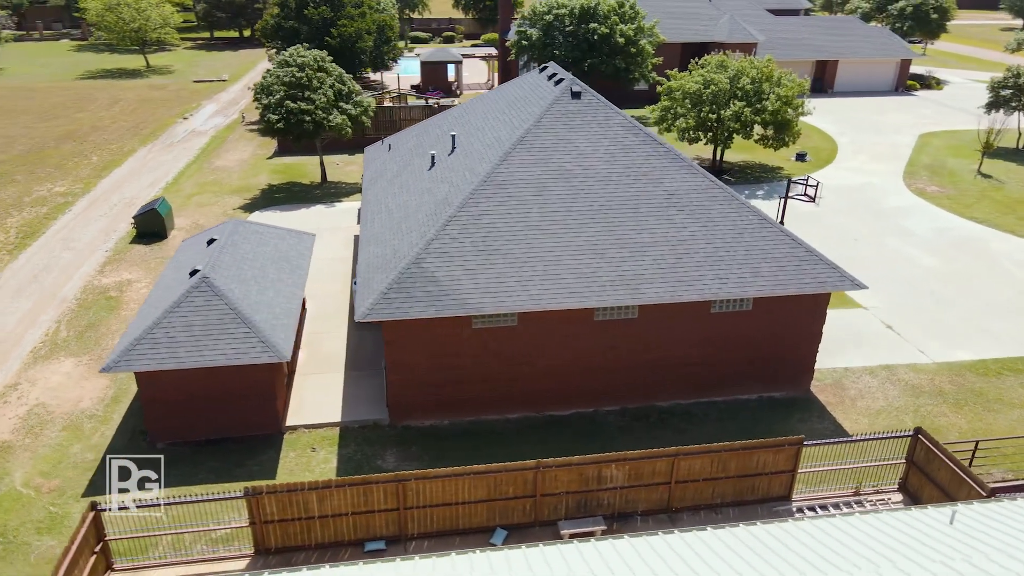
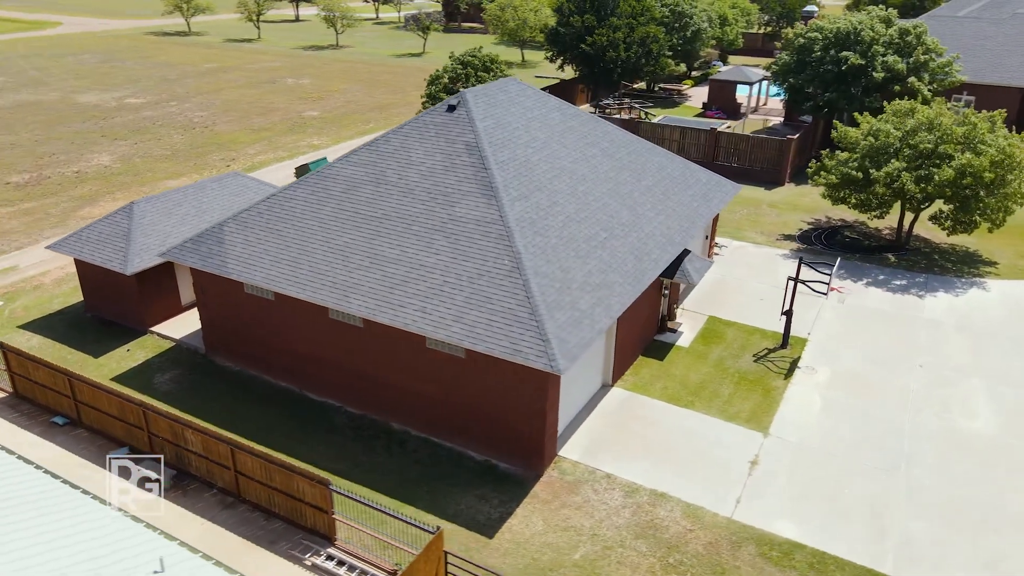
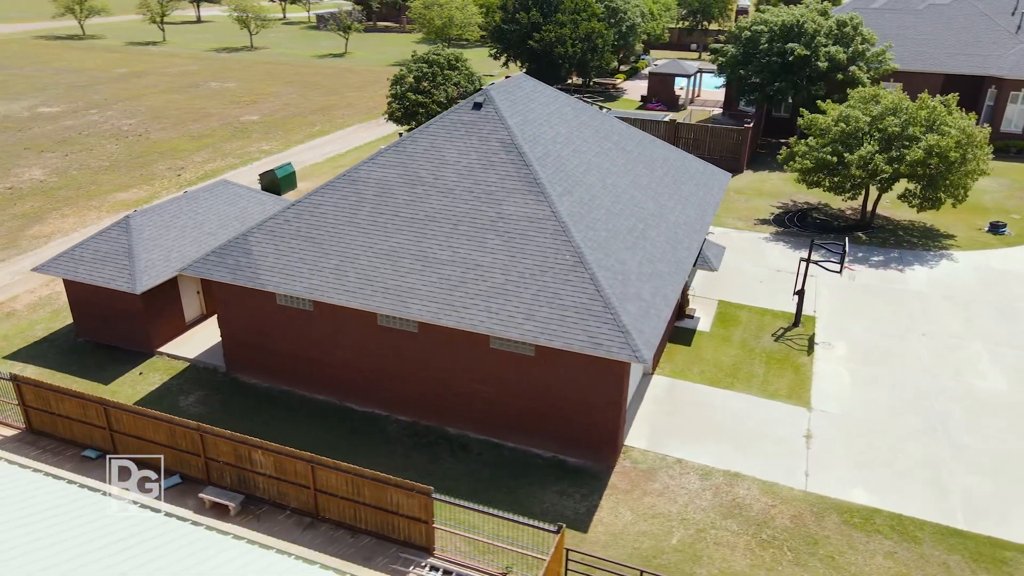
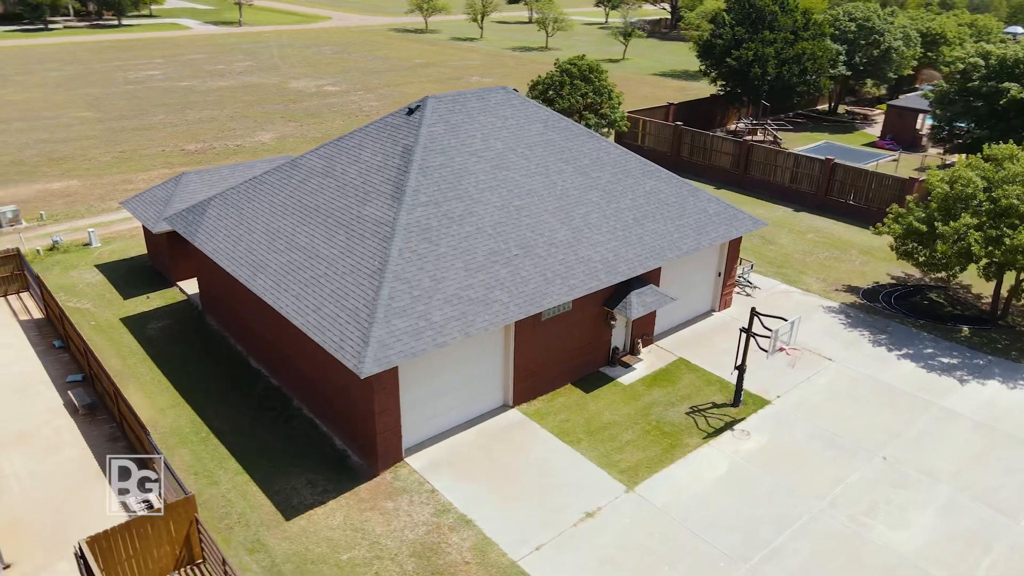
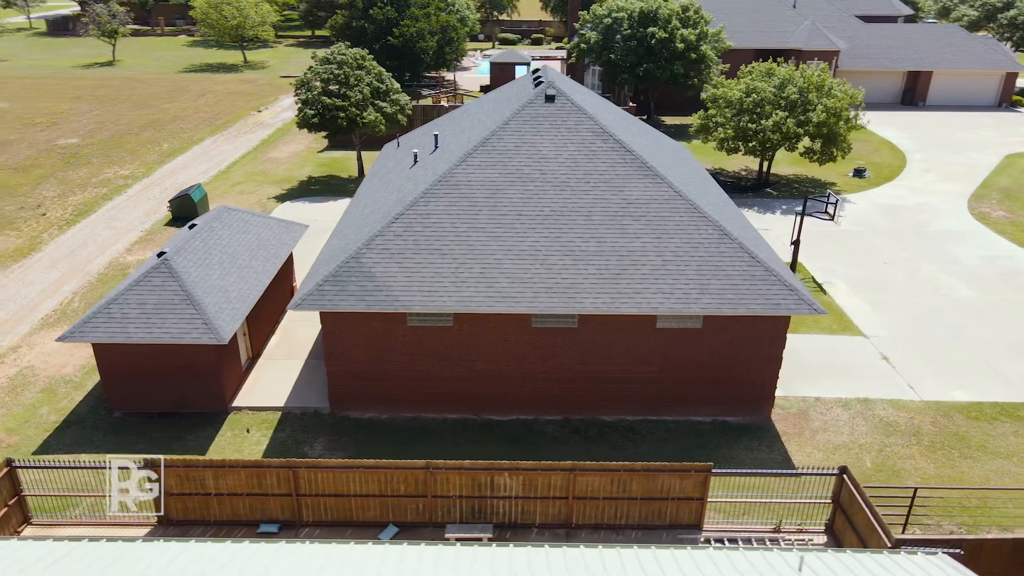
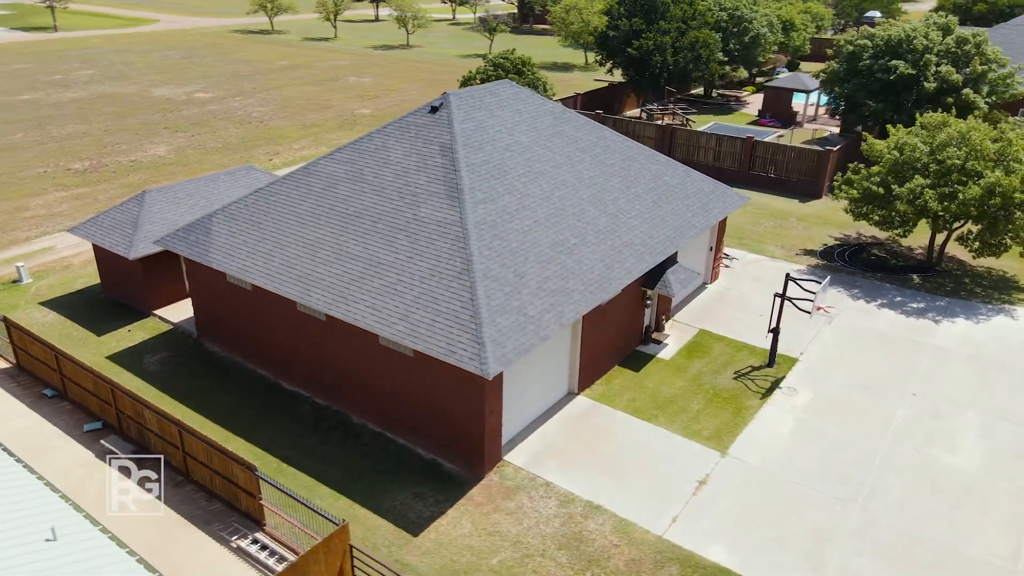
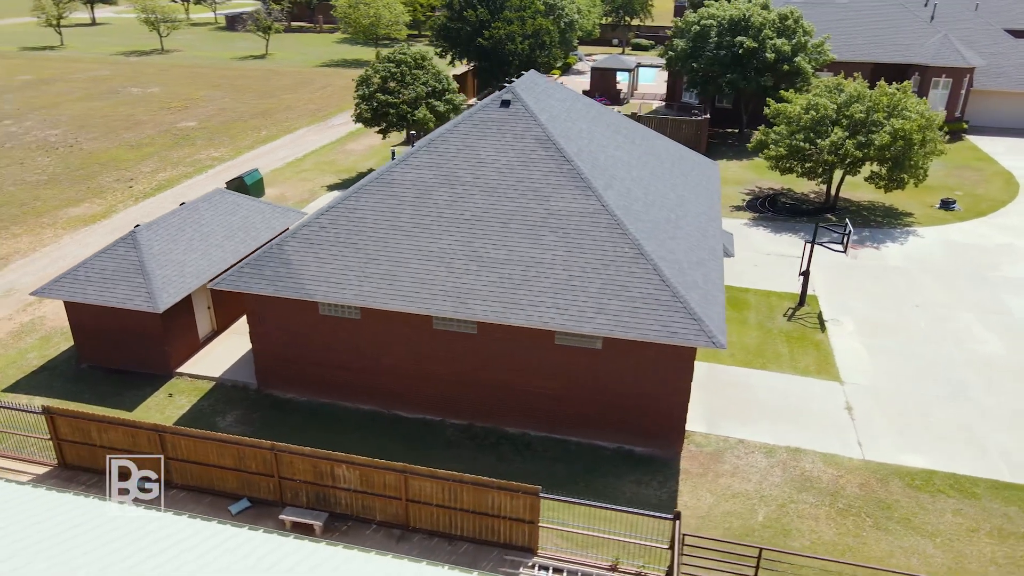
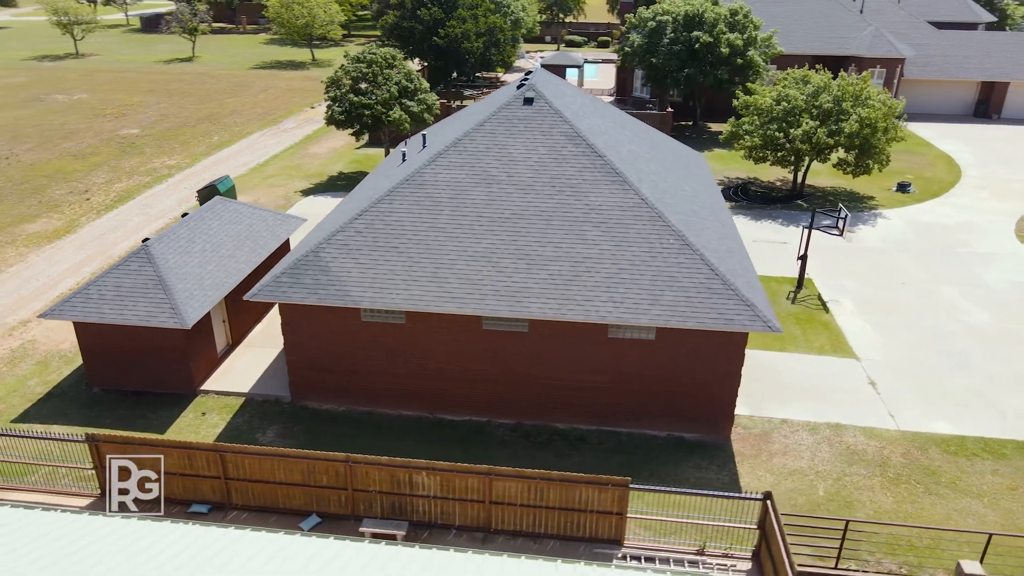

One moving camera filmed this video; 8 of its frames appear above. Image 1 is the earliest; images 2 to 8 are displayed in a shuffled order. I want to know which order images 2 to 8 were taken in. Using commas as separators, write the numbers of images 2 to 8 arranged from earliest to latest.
5, 8, 7, 3, 2, 6, 4
